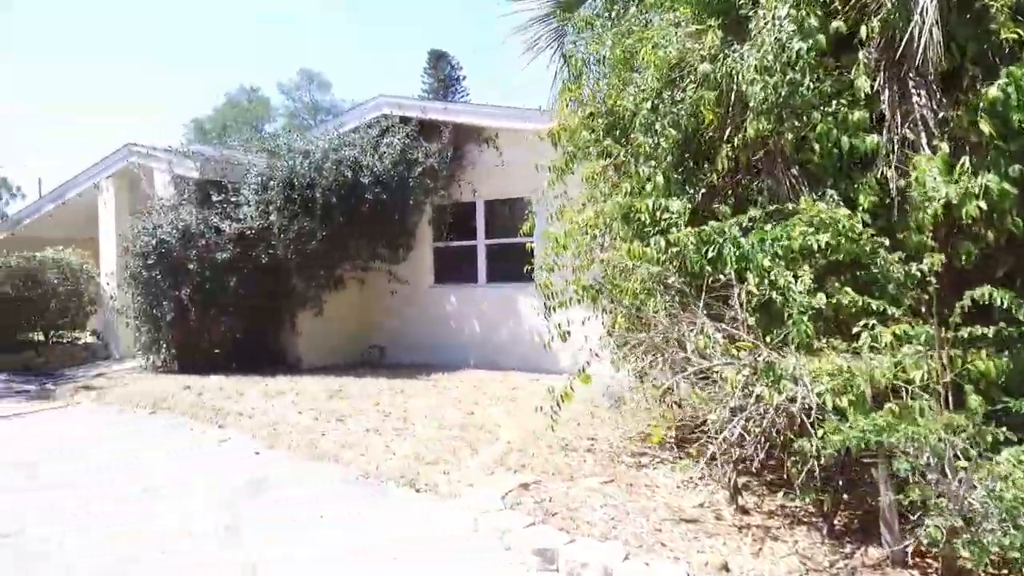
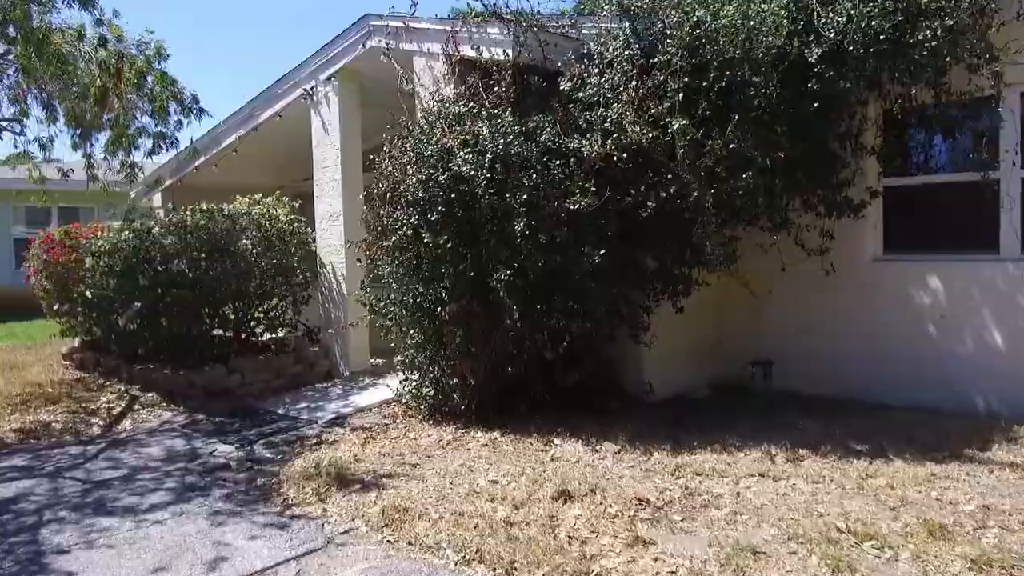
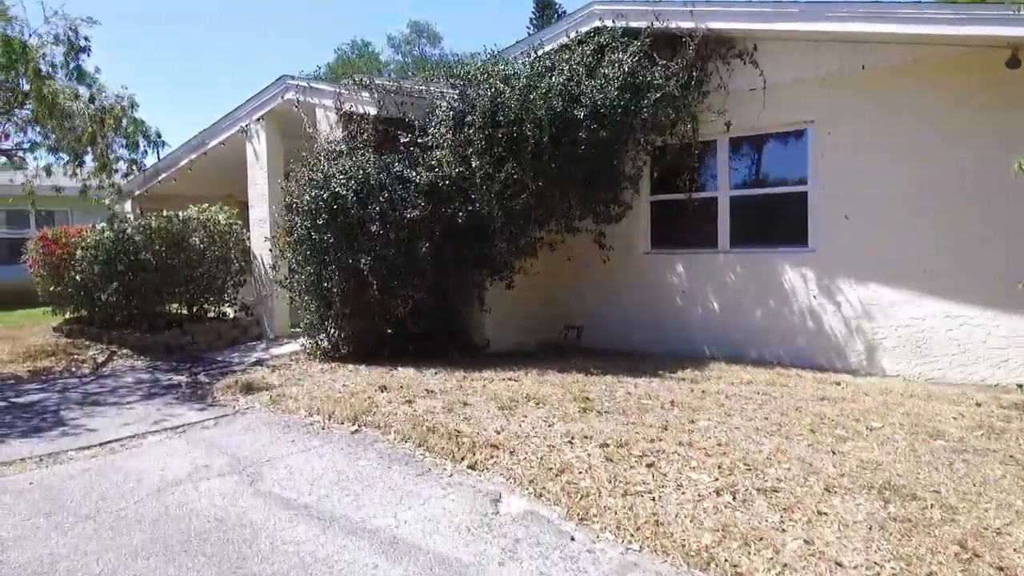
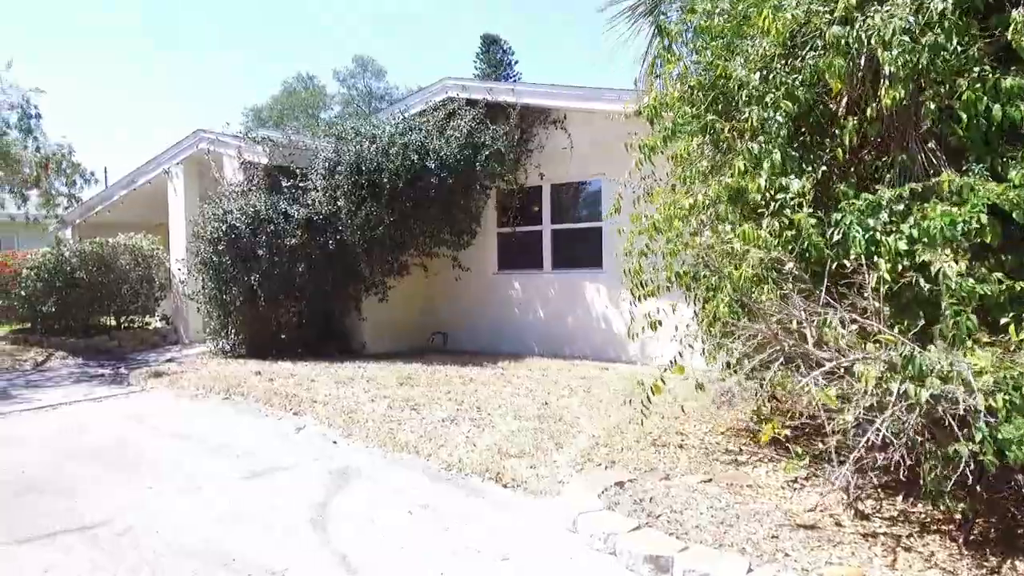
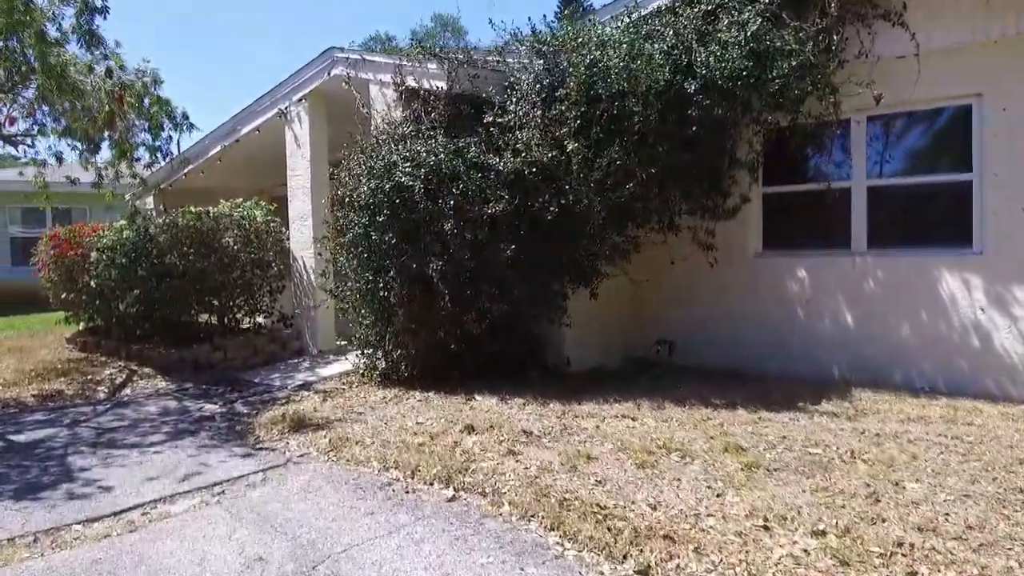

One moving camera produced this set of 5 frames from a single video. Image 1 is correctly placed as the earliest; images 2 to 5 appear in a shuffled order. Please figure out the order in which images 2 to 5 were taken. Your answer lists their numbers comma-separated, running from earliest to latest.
4, 3, 5, 2
